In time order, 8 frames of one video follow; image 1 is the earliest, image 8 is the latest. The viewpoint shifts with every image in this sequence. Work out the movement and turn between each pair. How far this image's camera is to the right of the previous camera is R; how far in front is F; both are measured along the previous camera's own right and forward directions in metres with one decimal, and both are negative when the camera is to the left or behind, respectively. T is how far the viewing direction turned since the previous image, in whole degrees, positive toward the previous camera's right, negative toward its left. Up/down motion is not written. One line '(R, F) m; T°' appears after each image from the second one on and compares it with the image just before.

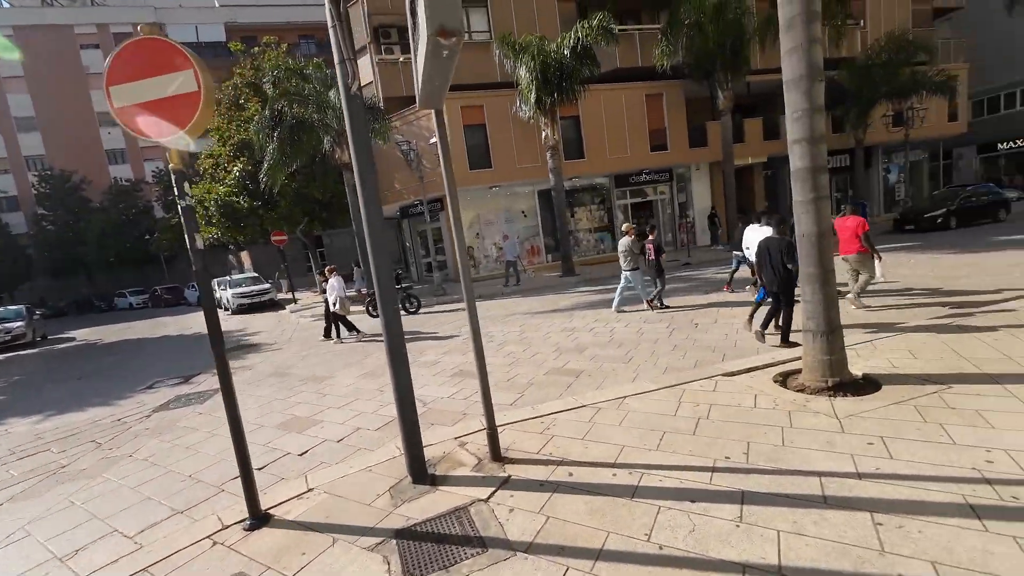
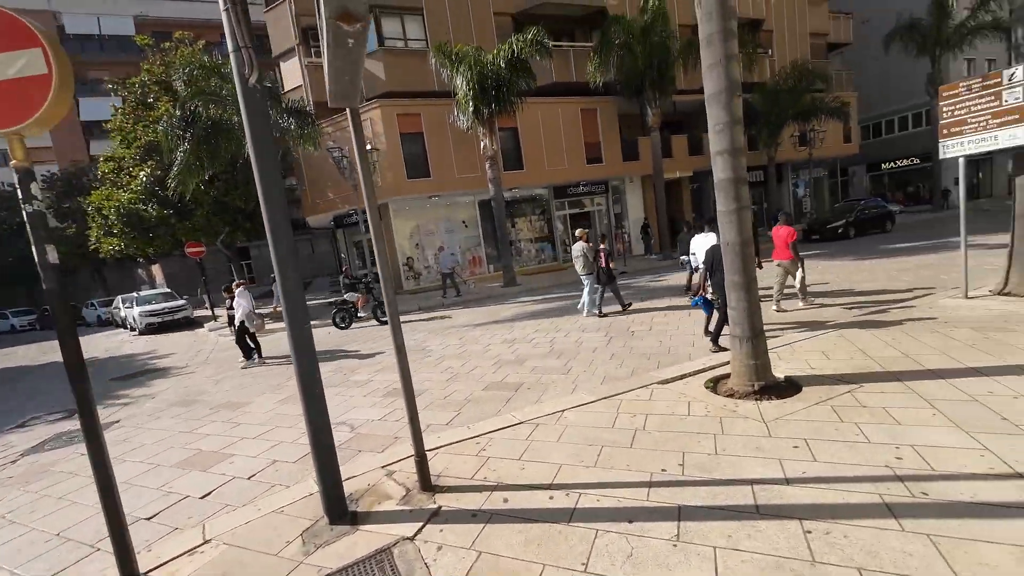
(+0.1, +0.2) m; +8°
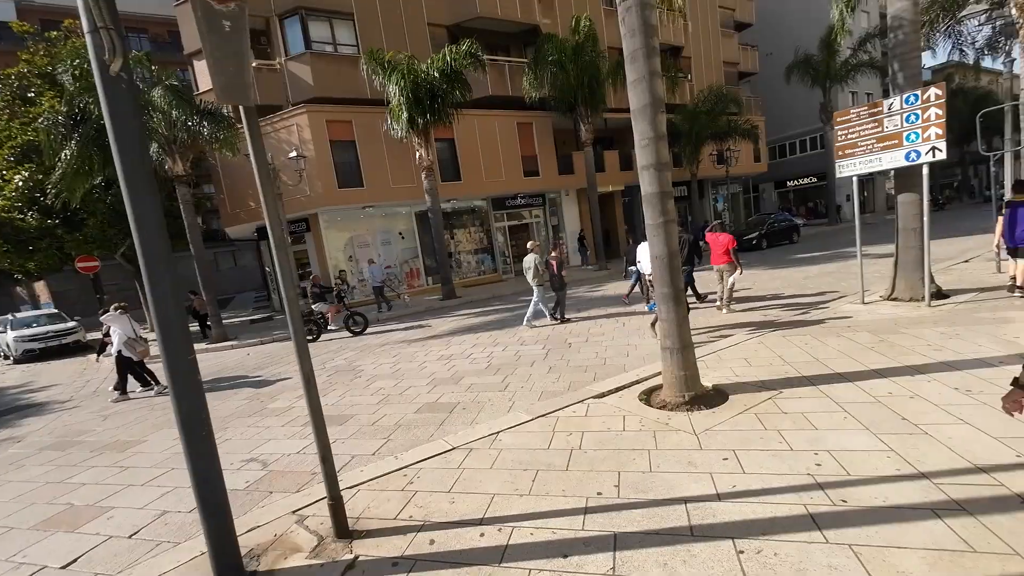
(+0.1, +0.2) m; +8°
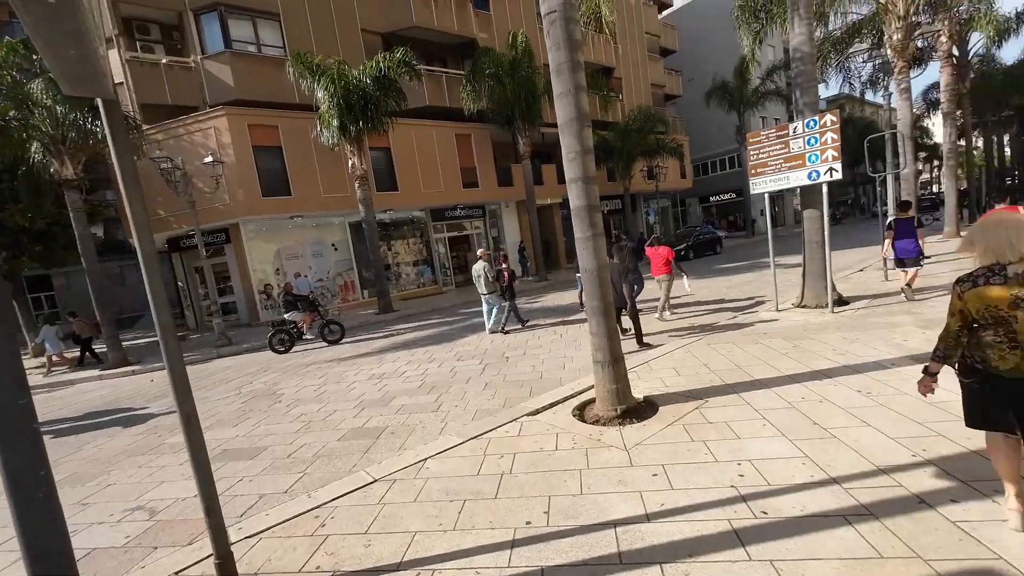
(+0.2, +0.2) m; +8°
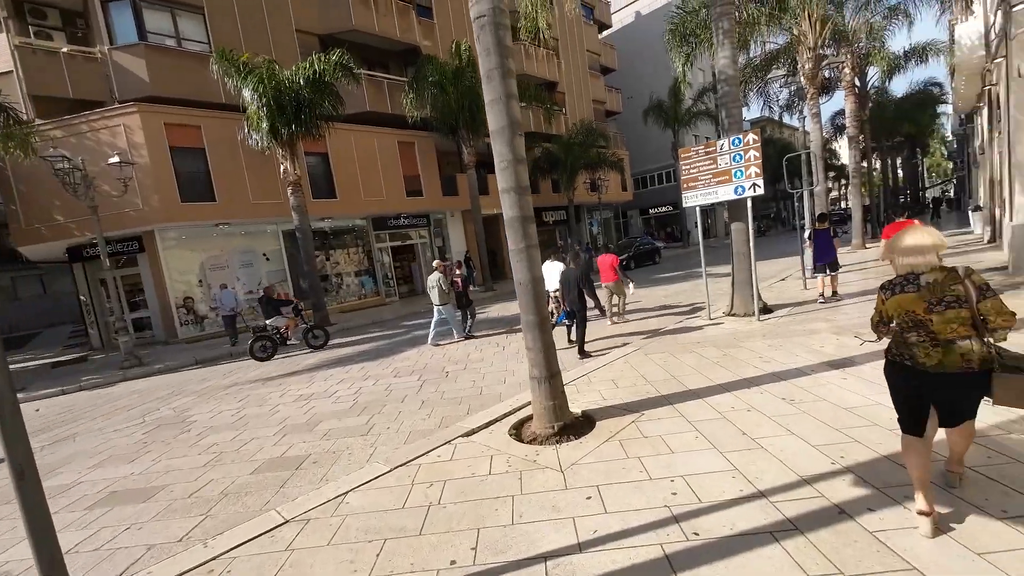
(+0.2, +0.2) m; +7°
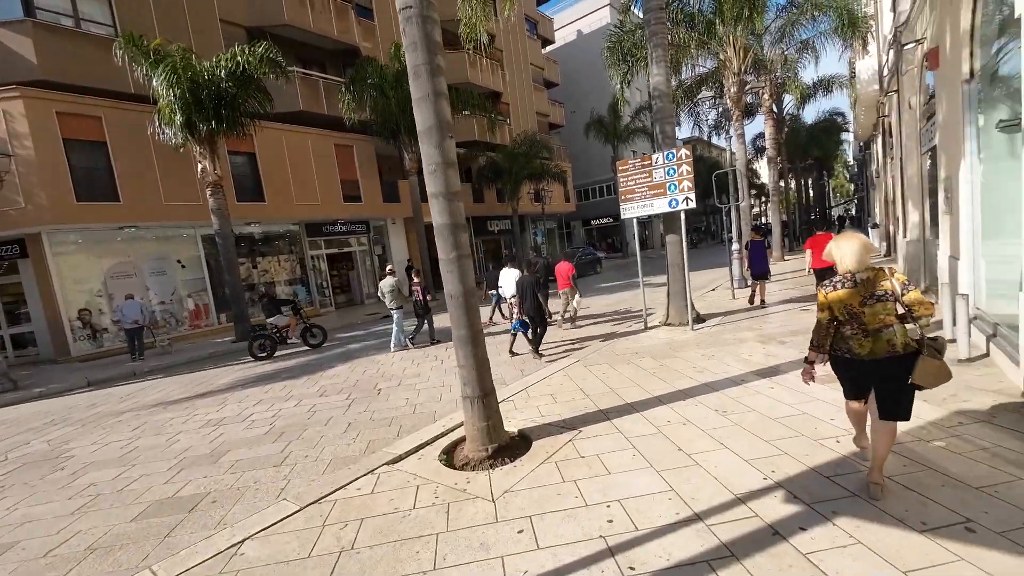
(+0.1, +0.3) m; +7°
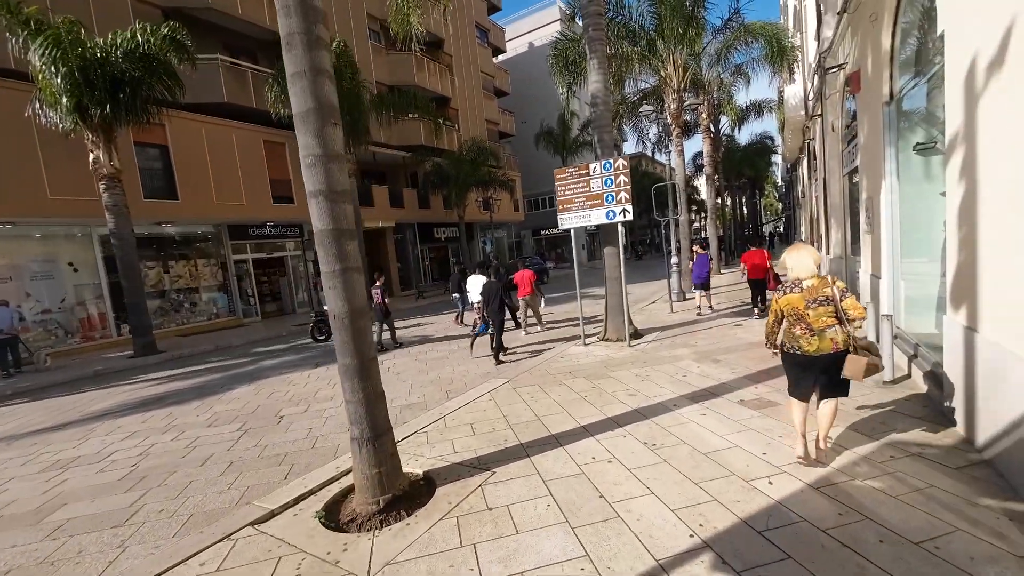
(+0.4, +0.6) m; +6°
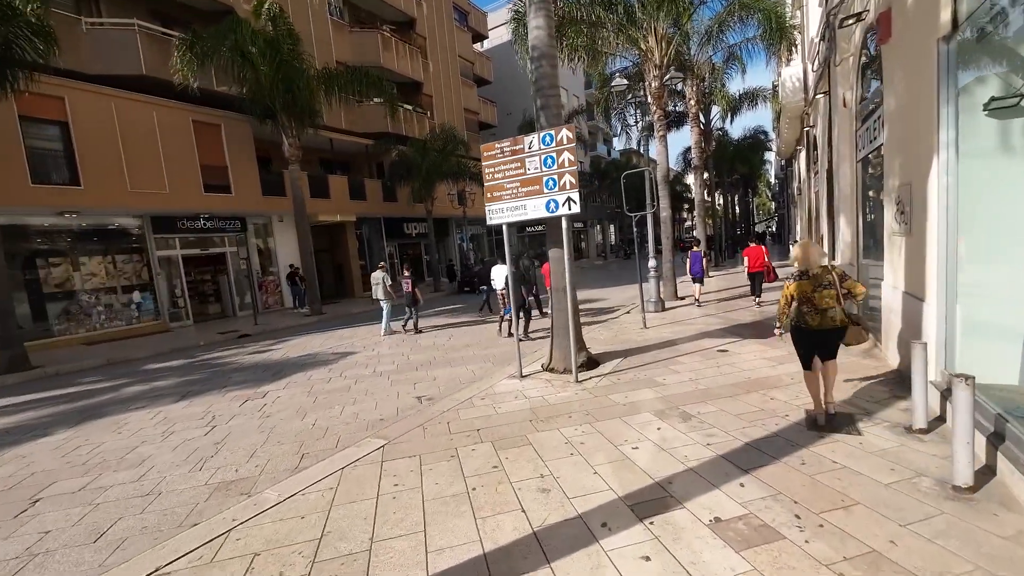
(+1.2, +2.0) m; +1°
